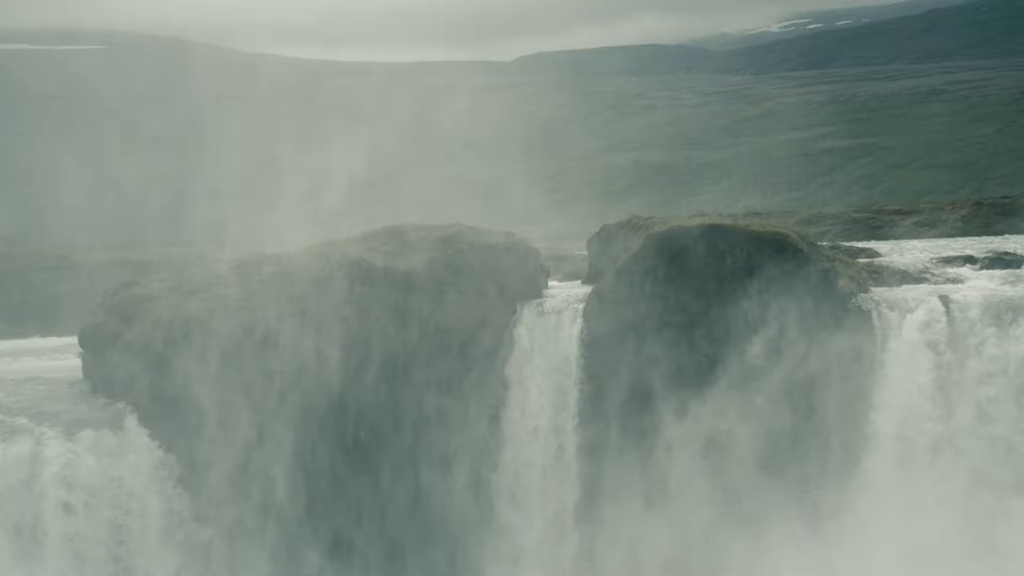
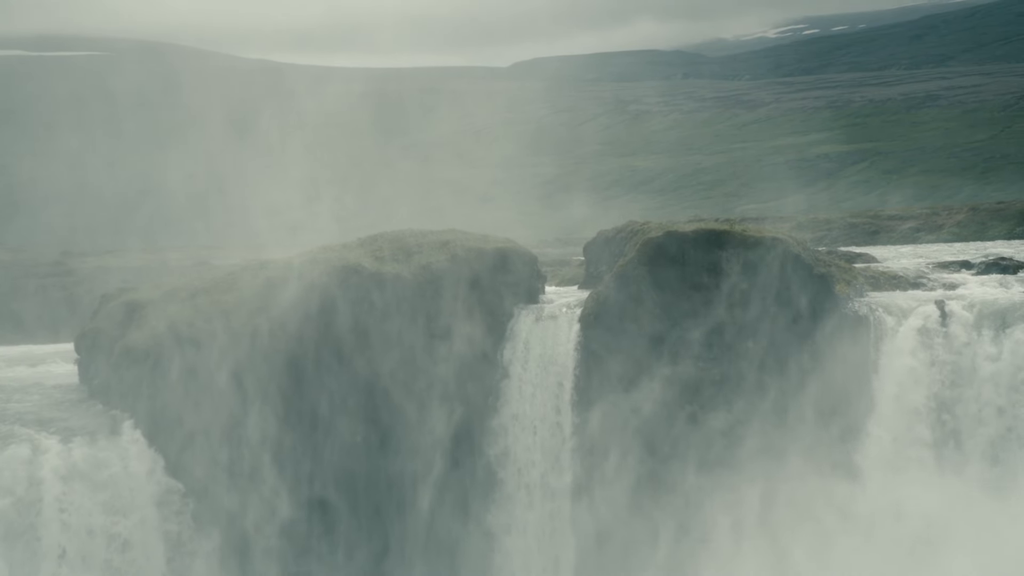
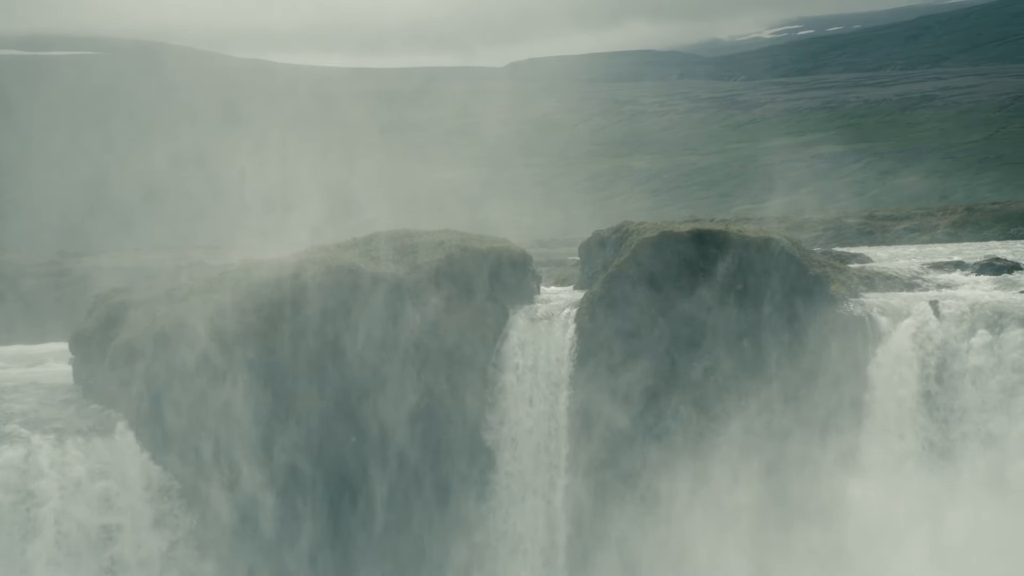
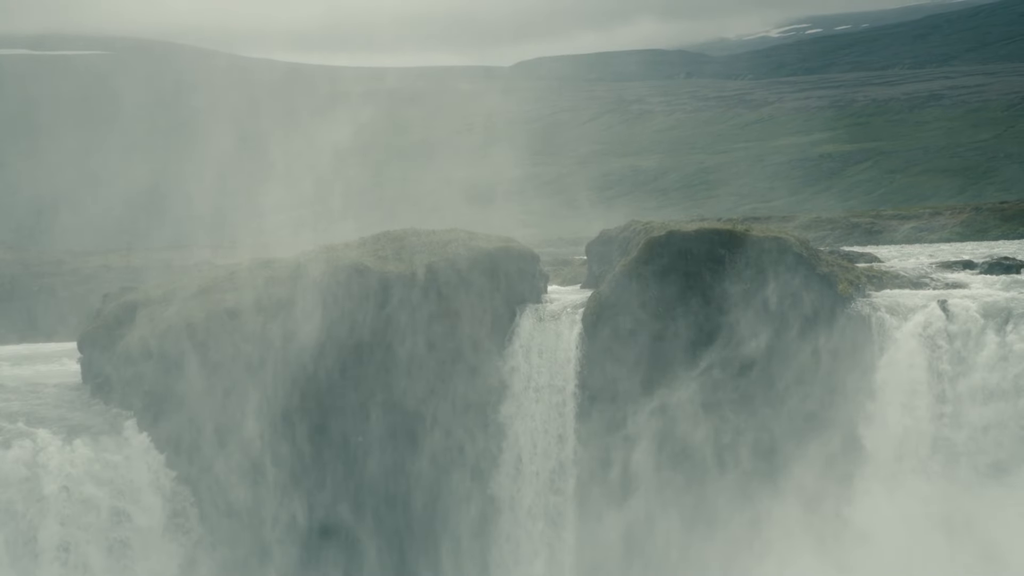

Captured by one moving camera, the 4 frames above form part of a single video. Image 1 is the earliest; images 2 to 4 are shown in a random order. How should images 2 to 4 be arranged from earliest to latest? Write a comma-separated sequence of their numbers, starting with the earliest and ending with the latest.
4, 2, 3
